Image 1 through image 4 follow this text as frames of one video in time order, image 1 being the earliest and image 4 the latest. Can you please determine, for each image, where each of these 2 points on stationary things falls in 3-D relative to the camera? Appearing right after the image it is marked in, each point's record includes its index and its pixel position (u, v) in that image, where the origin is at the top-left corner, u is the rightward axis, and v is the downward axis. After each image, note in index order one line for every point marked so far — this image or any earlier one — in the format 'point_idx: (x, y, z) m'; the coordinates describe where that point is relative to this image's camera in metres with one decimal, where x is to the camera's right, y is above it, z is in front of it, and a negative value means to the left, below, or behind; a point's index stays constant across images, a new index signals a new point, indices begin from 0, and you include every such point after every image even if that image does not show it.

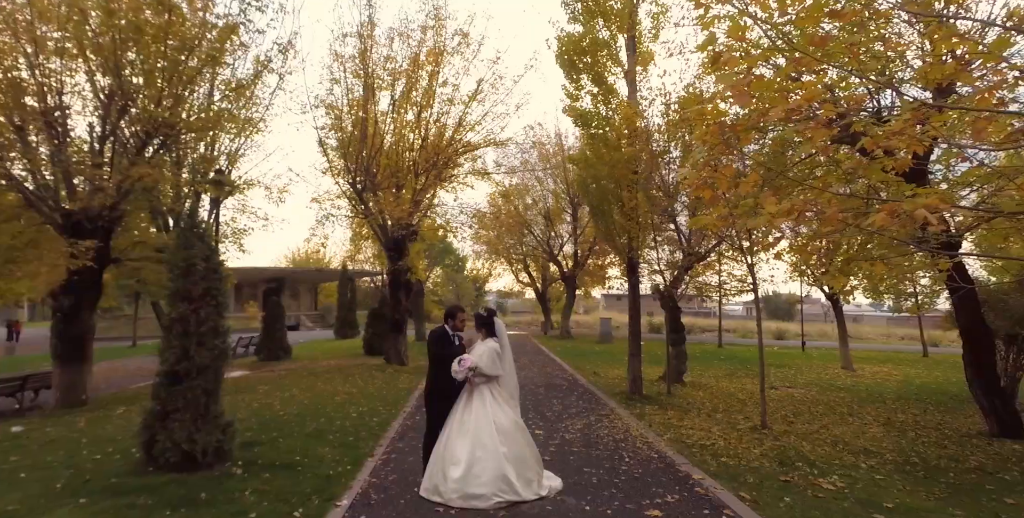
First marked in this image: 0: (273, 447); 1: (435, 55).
0: (-2.8, -2.2, +6.5) m
1: (-2.0, +5.4, +14.6) m
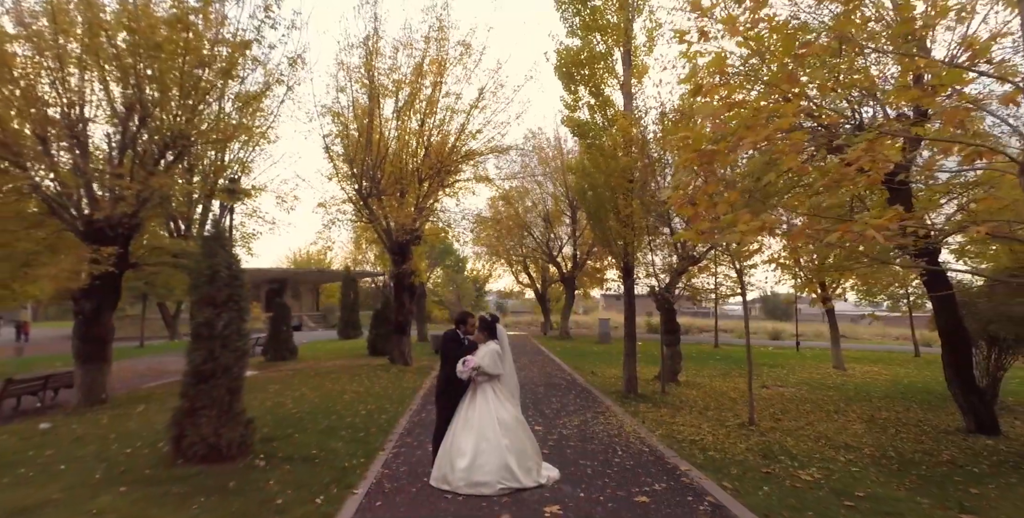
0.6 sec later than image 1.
0: (-2.8, -2.3, +7.0) m
1: (-2.0, +5.3, +15.0) m
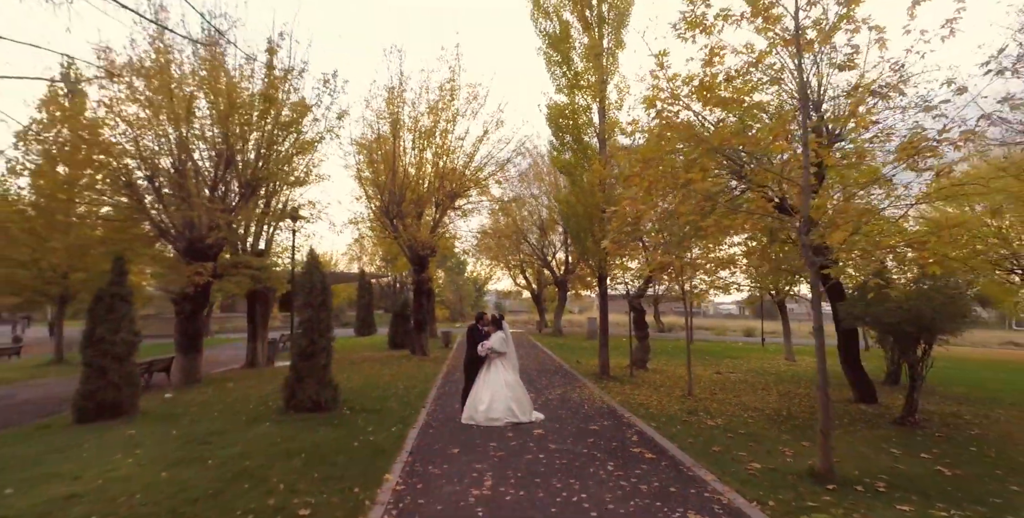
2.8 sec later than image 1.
0: (-2.8, -2.6, +10.0) m
1: (-2.1, +5.0, +18.1) m
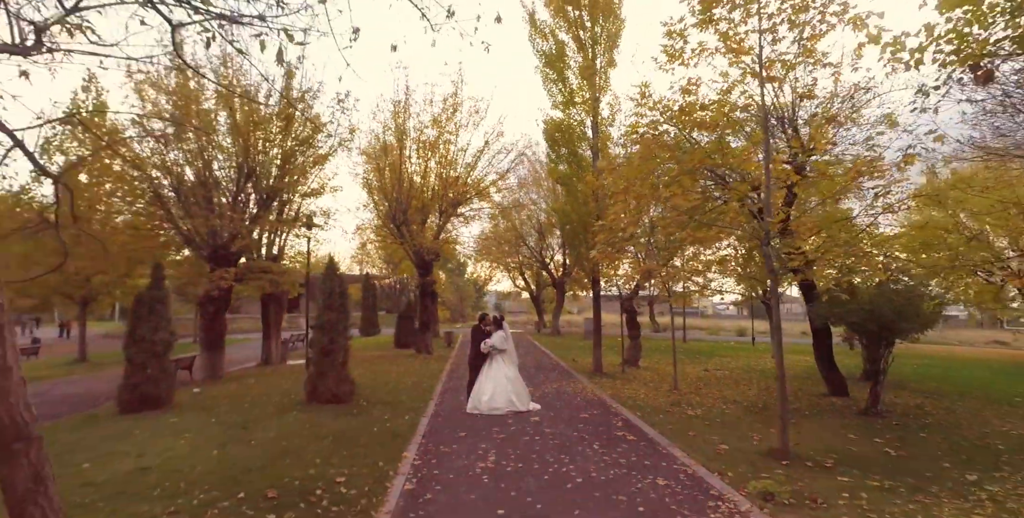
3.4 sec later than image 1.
0: (-2.8, -2.7, +11.1) m
1: (-2.1, +4.9, +19.1) m
